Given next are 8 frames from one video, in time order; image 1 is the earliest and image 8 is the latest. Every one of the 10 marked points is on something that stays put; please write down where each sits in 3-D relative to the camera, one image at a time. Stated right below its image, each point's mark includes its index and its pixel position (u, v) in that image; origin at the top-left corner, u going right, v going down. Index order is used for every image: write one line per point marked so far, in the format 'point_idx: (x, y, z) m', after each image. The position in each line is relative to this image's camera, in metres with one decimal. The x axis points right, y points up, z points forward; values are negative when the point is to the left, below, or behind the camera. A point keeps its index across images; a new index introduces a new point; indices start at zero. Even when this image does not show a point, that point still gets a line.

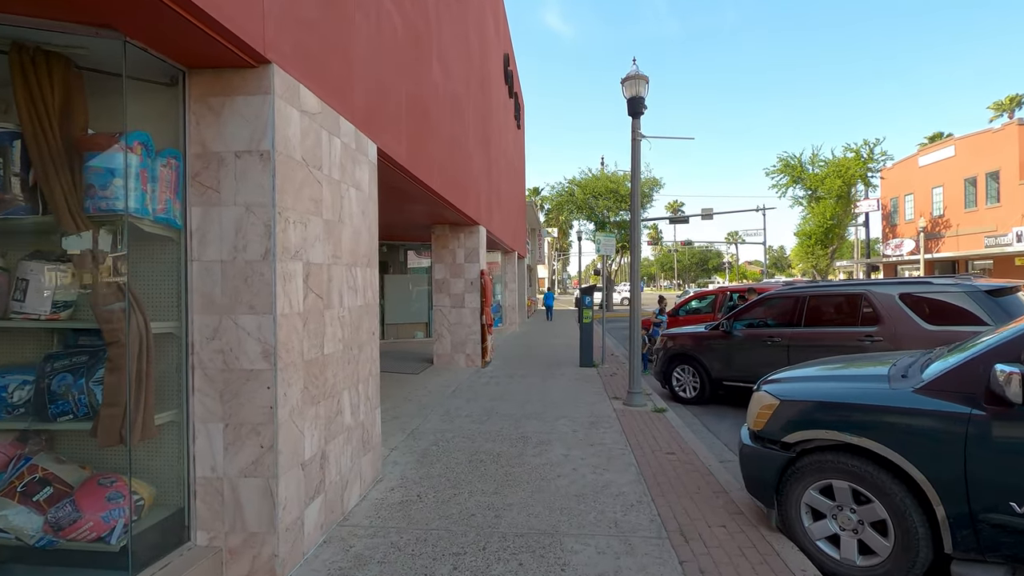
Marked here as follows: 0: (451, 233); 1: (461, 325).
0: (-1.5, +1.3, +12.8) m
1: (-1.2, -0.9, +12.7) m
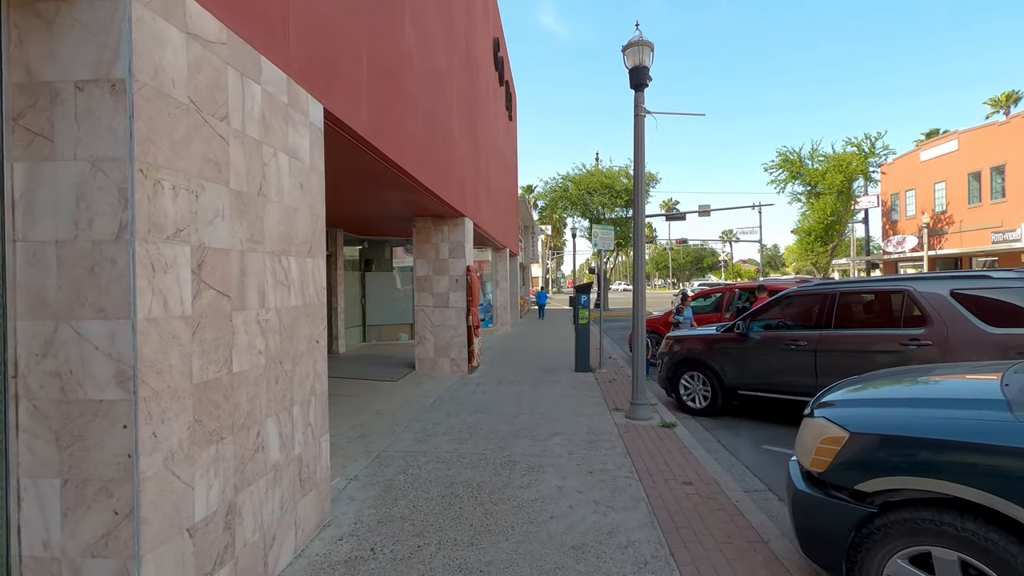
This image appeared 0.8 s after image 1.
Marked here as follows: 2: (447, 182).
0: (-1.8, +1.4, +11.7) m
1: (-1.5, -0.9, +11.6) m
2: (-1.3, +2.1, +10.4) m
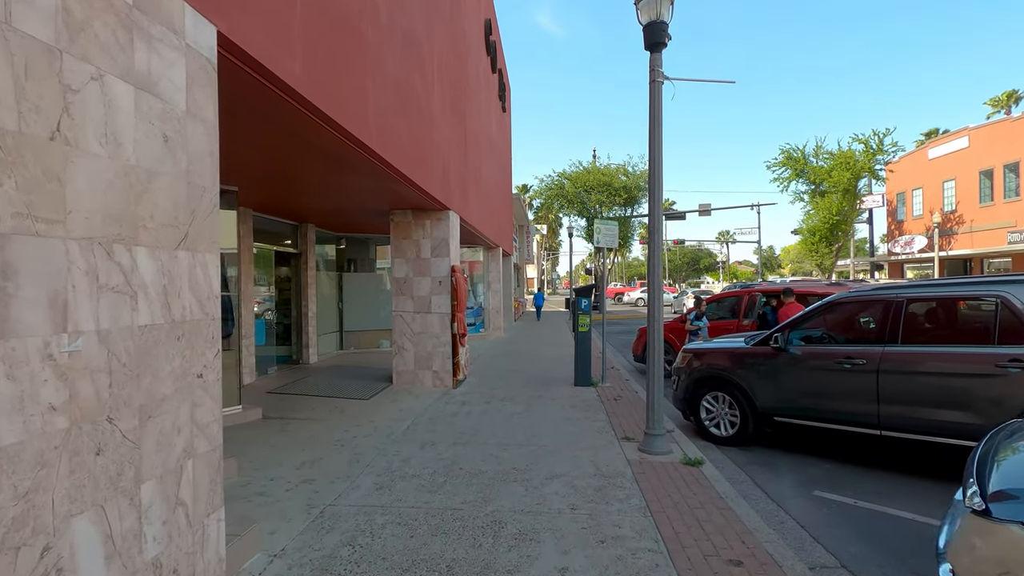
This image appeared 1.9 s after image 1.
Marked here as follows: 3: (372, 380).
0: (-2.0, +1.3, +10.3) m
1: (-1.7, -0.9, +10.2) m
2: (-1.5, +2.1, +9.0) m
3: (-2.8, -1.9, +10.5) m
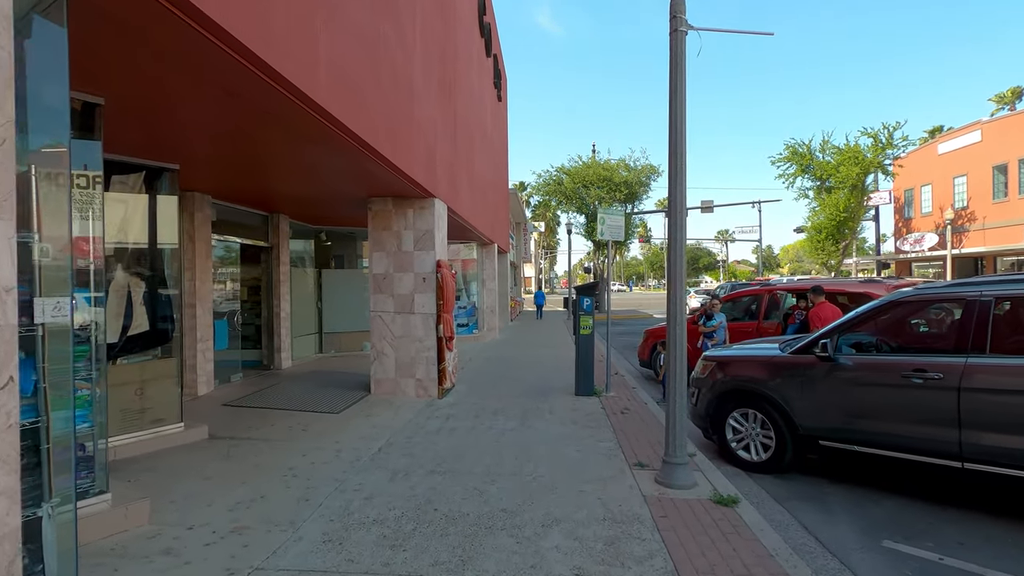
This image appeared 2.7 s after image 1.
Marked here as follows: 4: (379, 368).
0: (-2.1, +1.4, +9.2) m
1: (-1.8, -0.9, +9.1) m
2: (-1.6, +2.1, +7.8) m
3: (-3.0, -1.8, +9.4) m
4: (-2.3, -1.4, +9.1) m
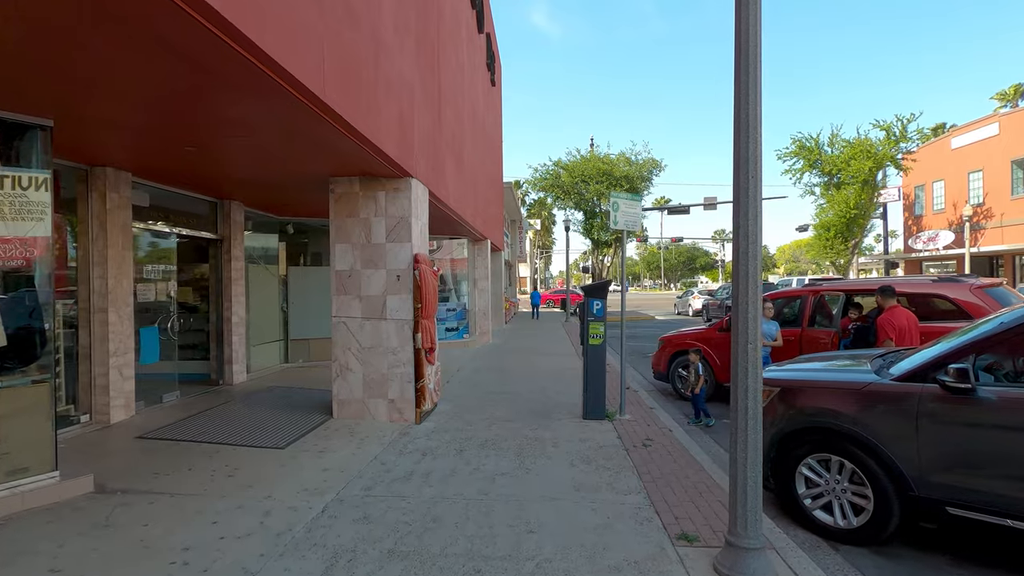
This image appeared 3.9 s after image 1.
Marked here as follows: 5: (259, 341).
0: (-2.2, +1.4, +7.5) m
1: (-1.9, -0.9, +7.4) m
2: (-1.6, +2.1, +6.2) m
3: (-3.1, -1.8, +7.7) m
4: (-2.4, -1.4, +7.4) m
5: (-5.1, -1.1, +10.6) m
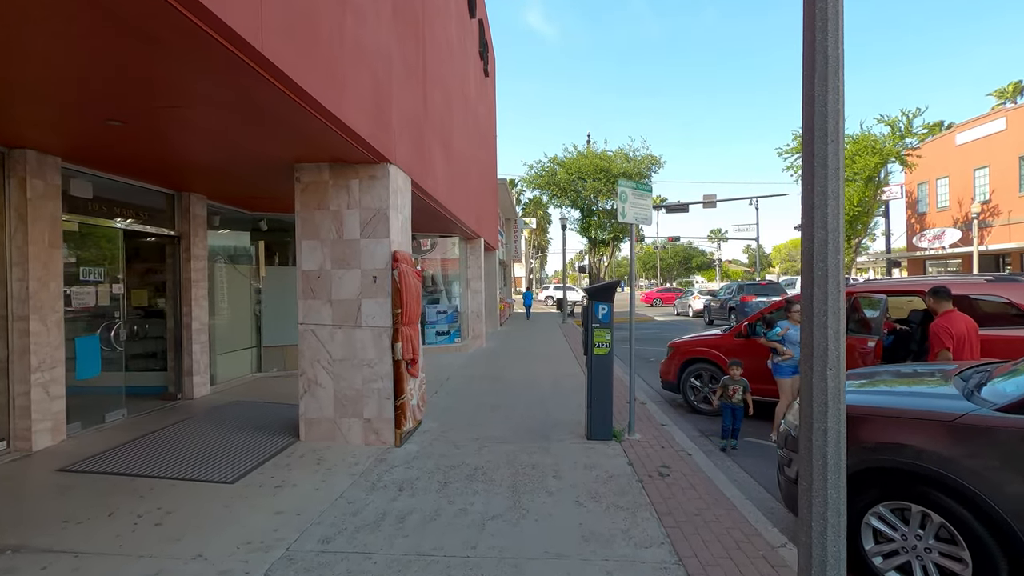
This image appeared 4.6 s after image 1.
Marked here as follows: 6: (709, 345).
0: (-2.2, +1.3, +6.5) m
1: (-1.9, -0.9, +6.4) m
2: (-1.7, +2.1, +5.2) m
3: (-3.1, -1.9, +6.7) m
4: (-2.5, -1.4, +6.5) m
5: (-5.2, -1.1, +9.6) m
6: (+3.1, -0.9, +8.4) m
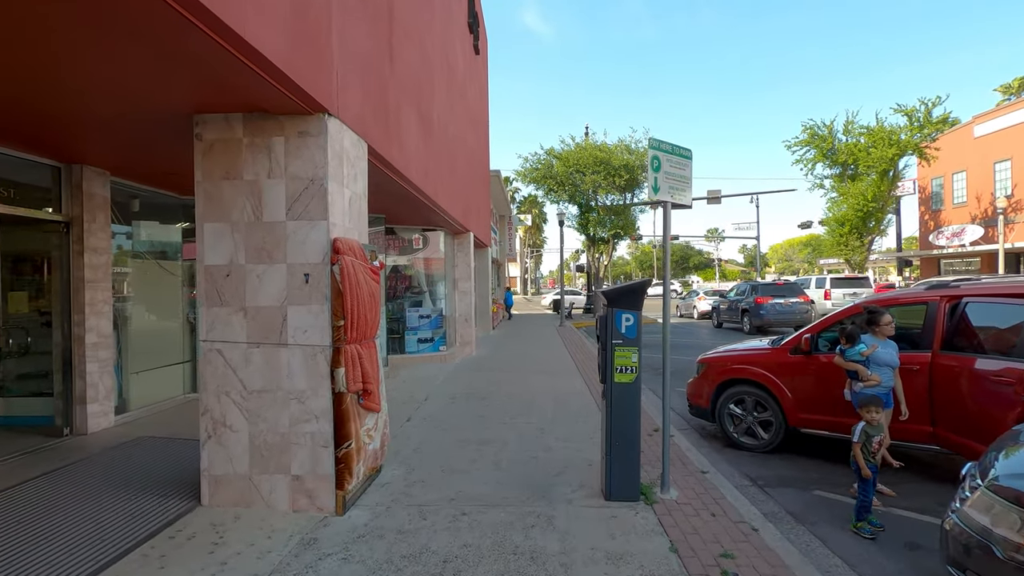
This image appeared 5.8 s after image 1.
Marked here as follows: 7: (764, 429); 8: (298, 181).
0: (-2.3, +1.3, +4.6) m
1: (-2.0, -0.9, +4.6) m
2: (-1.8, +2.0, +3.3) m
3: (-3.2, -1.9, +4.8) m
4: (-2.6, -1.5, +4.6) m
5: (-5.3, -1.1, +7.7) m
6: (+3.0, -0.9, +6.6) m
7: (+3.2, -1.8, +6.6) m
8: (-1.9, +1.0, +4.6) m
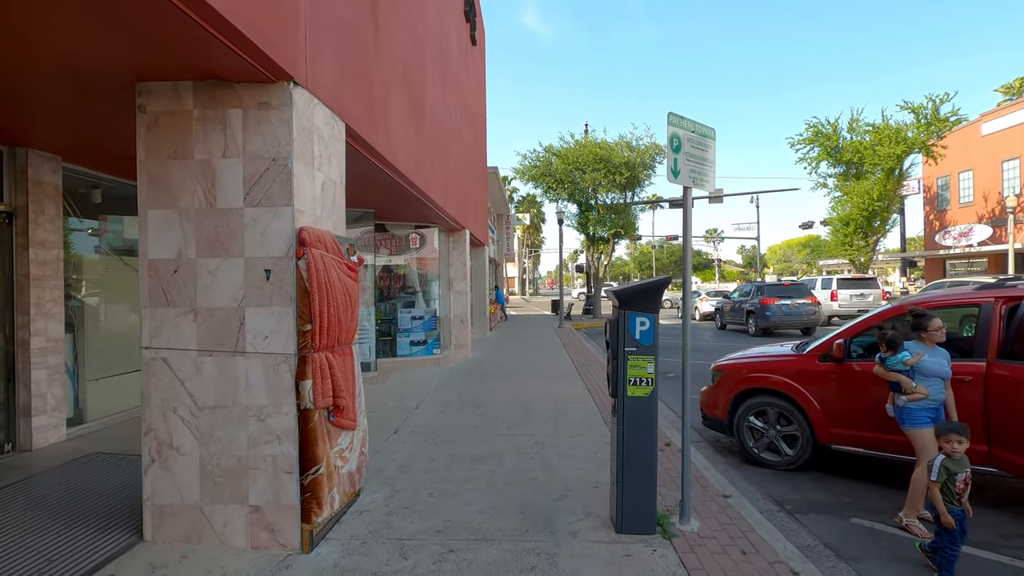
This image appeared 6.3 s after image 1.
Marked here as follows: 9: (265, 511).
0: (-2.4, +1.3, +4.0) m
1: (-2.1, -0.9, +3.9) m
2: (-1.8, +2.1, +2.7) m
3: (-3.3, -1.9, +4.2) m
4: (-2.6, -1.4, +3.9) m
5: (-5.4, -1.1, +7.0) m
6: (+3.0, -0.9, +5.9) m
7: (+3.1, -1.8, +5.9) m
8: (-1.9, +1.0, +3.9) m
9: (-1.8, -1.6, +3.8) m
